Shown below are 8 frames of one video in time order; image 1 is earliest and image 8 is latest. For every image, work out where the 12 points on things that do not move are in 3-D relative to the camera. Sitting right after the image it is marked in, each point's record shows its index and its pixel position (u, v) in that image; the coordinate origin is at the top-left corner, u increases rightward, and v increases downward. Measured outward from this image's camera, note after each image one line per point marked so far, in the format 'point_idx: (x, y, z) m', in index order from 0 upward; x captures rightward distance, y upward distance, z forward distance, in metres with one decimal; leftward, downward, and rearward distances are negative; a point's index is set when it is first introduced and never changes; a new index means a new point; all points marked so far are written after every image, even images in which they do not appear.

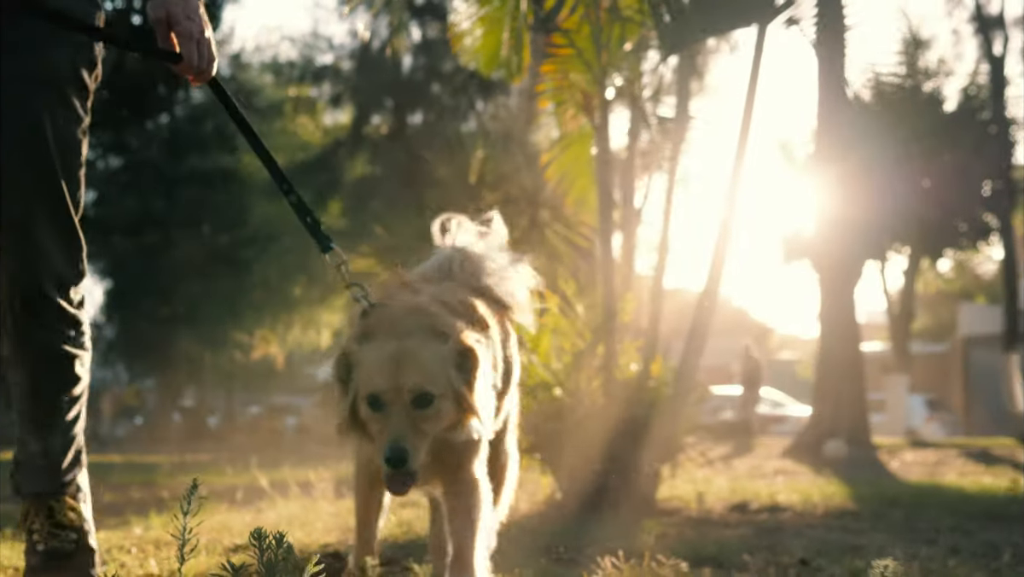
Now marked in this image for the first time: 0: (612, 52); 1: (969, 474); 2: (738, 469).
0: (+0.6, +1.5, +8.0) m
1: (+4.7, -1.9, +13.2) m
2: (+2.5, -2.0, +14.5) m
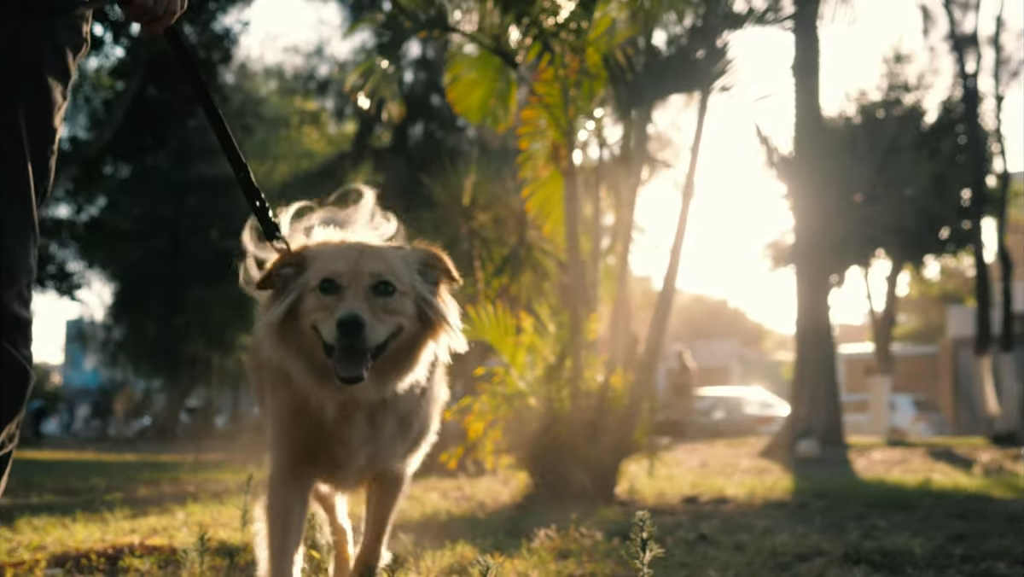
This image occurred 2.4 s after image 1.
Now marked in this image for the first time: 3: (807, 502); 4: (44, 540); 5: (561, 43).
0: (+0.5, +1.4, +9.3) m
1: (+4.5, -2.0, +14.4) m
2: (+2.4, -2.2, +15.8) m
3: (+2.0, -1.4, +8.6) m
4: (-1.9, -1.0, +5.1) m
5: (+0.3, +1.7, +9.1) m
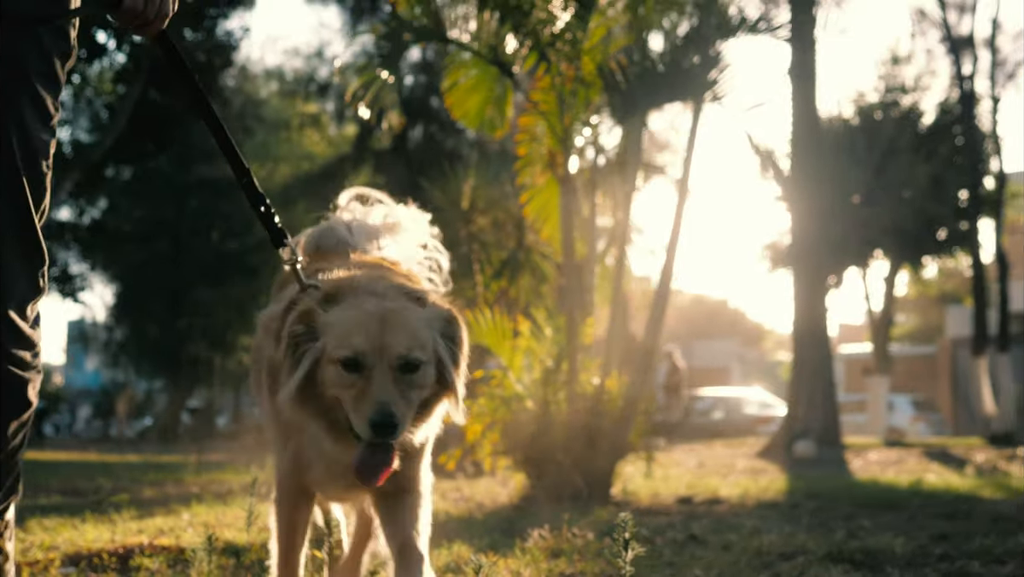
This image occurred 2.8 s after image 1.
0: (+0.5, +1.3, +9.5) m
1: (+4.5, -2.1, +14.6) m
2: (+2.4, -2.2, +15.9) m
3: (+1.9, -1.4, +8.7) m
4: (-1.9, -1.0, +5.3) m
5: (+0.3, +1.7, +9.3) m
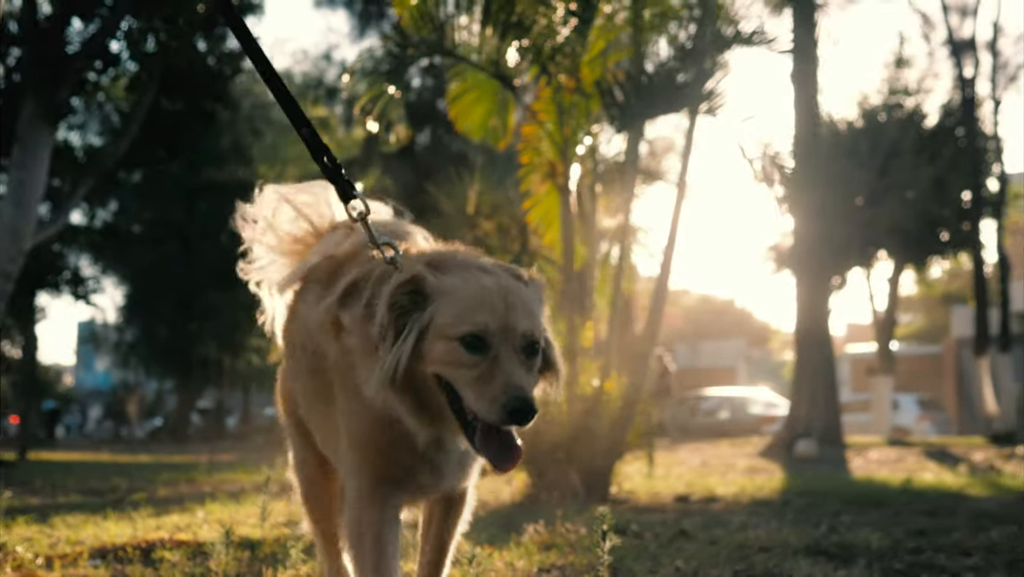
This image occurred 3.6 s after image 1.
0: (+0.5, +1.3, +9.8) m
1: (+4.6, -2.1, +14.9) m
2: (+2.5, -2.2, +16.3) m
3: (+2.0, -1.5, +9.1) m
4: (-1.9, -1.1, +5.7) m
5: (+0.3, +1.6, +9.6) m
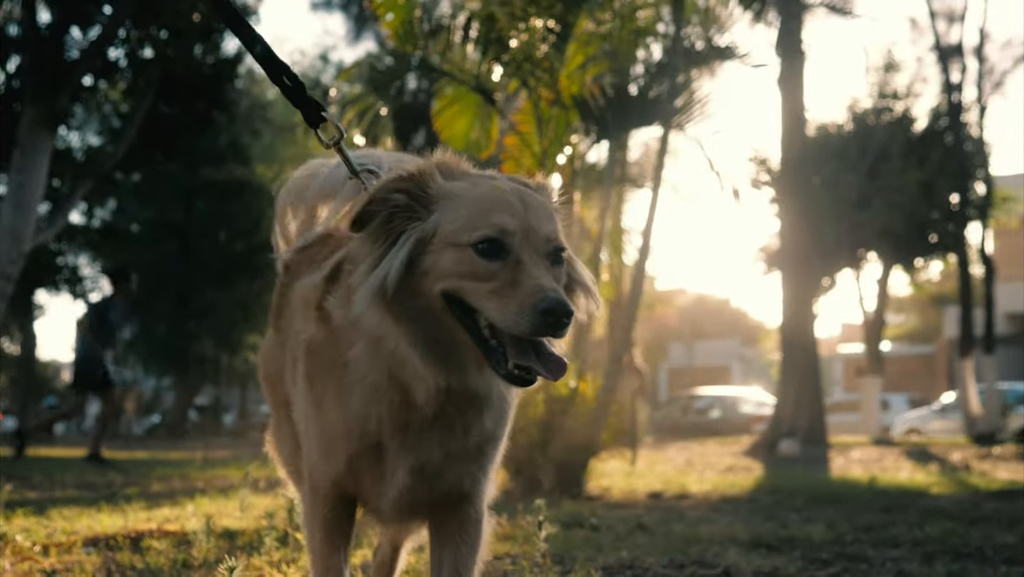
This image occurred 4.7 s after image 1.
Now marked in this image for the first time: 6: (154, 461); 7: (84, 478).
0: (+0.3, +1.2, +10.2) m
1: (+4.4, -2.2, +15.3) m
2: (+2.3, -2.3, +16.7) m
3: (+1.8, -1.5, +9.4) m
4: (-2.1, -1.1, +6.1) m
5: (+0.2, +1.6, +10.0) m
6: (-4.8, -2.3, +17.5) m
7: (-3.9, -1.7, +11.7) m
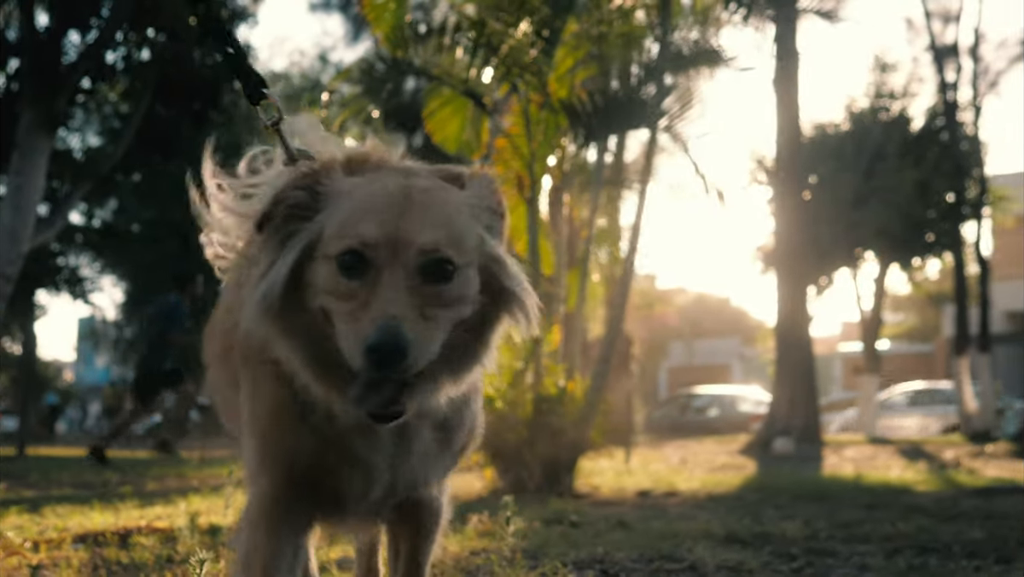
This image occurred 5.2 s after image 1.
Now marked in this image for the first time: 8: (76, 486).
0: (+0.3, +1.2, +10.3) m
1: (+4.3, -2.1, +15.4) m
2: (+2.2, -2.3, +16.8) m
3: (+1.7, -1.5, +9.6) m
4: (-2.1, -1.1, +6.2) m
5: (+0.1, +1.6, +10.2) m
6: (-4.9, -2.4, +17.6) m
7: (-4.0, -1.7, +11.9) m
8: (-3.5, -1.6, +10.4) m
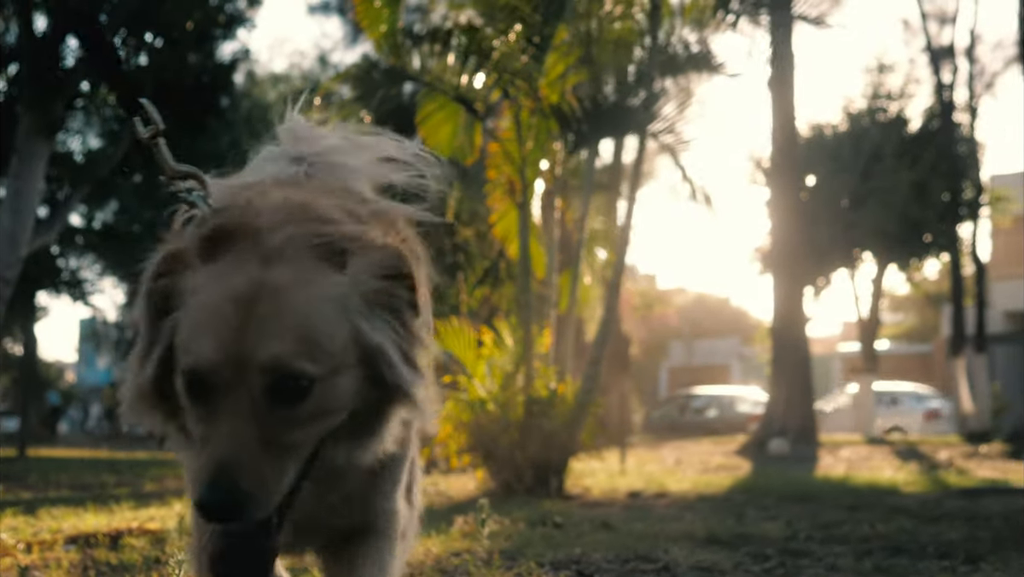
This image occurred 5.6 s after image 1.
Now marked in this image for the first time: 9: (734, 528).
0: (+0.2, +1.2, +10.5) m
1: (+4.3, -2.2, +15.5) m
2: (+2.2, -2.3, +16.9) m
3: (+1.6, -1.6, +9.7) m
4: (-2.2, -1.2, +6.3) m
5: (0.0, +1.6, +10.3) m
6: (-5.0, -2.4, +17.8) m
7: (-4.0, -1.8, +12.0) m
8: (-3.6, -1.6, +10.5) m
9: (+1.1, -1.2, +6.4) m
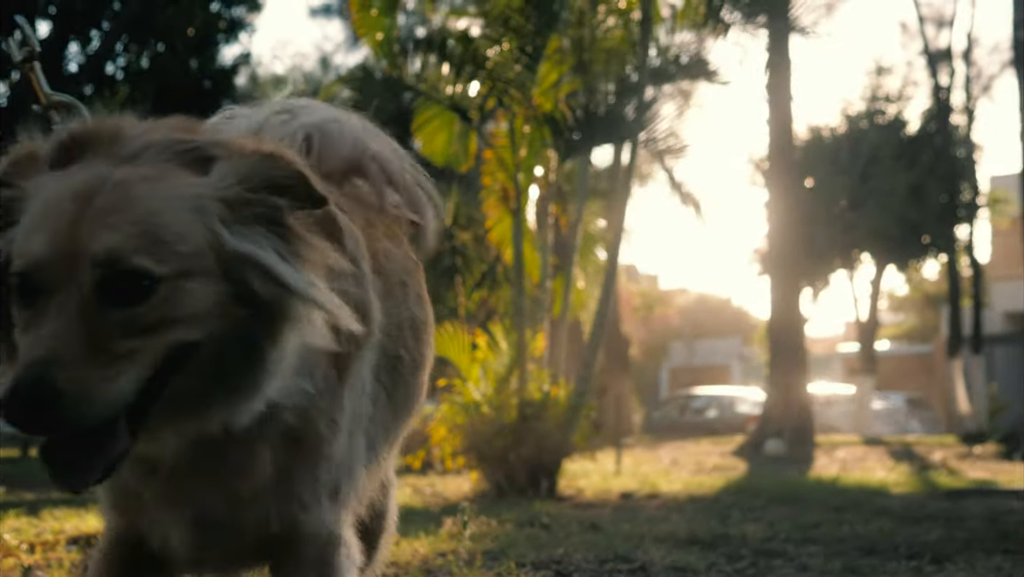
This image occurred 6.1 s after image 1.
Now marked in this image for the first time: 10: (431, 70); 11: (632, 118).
0: (+0.1, +1.2, +10.6) m
1: (+4.3, -2.2, +15.7) m
2: (+2.1, -2.3, +17.1) m
3: (+1.6, -1.6, +9.9) m
4: (-2.3, -1.2, +6.5) m
5: (0.0, +1.5, +10.5) m
6: (-5.0, -2.4, +17.9) m
7: (-4.1, -1.8, +12.2) m
8: (-3.6, -1.7, +10.7) m
9: (+1.0, -1.2, +6.5) m
10: (-0.7, +1.8, +10.8) m
11: (+1.0, +1.4, +10.2) m
